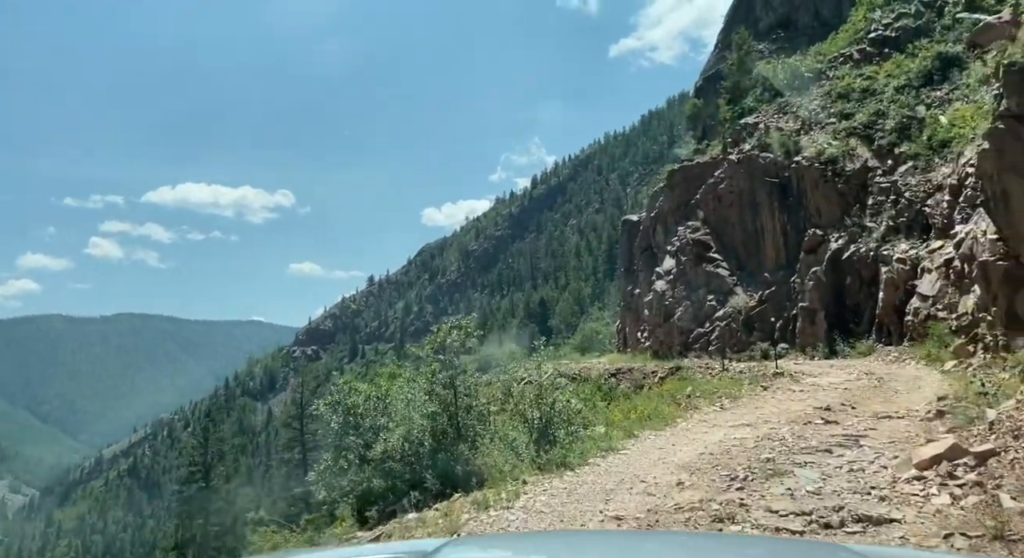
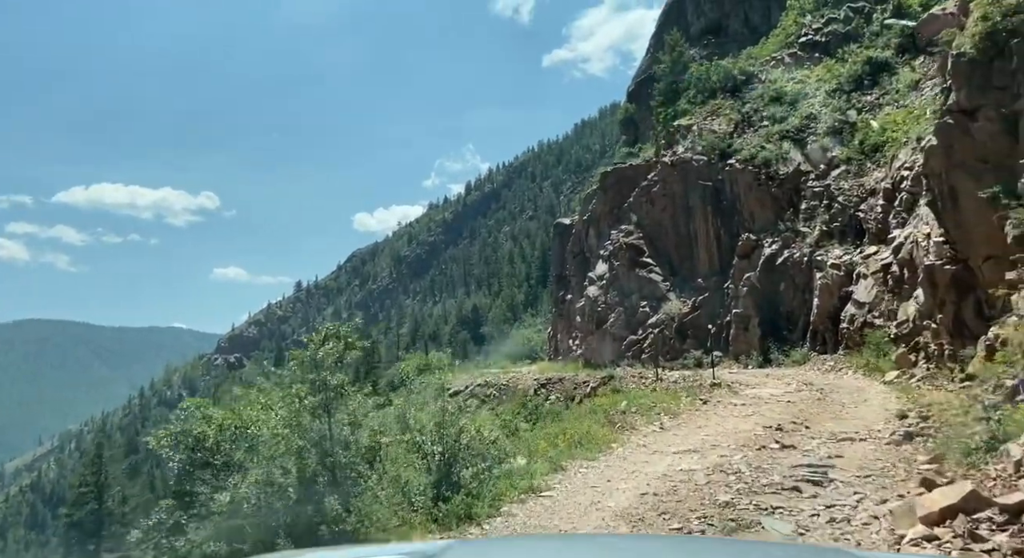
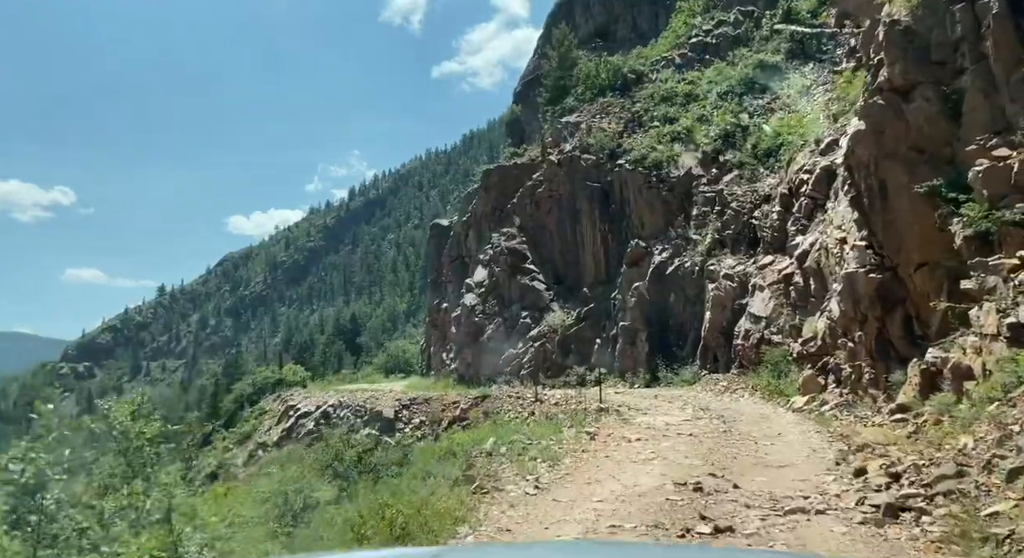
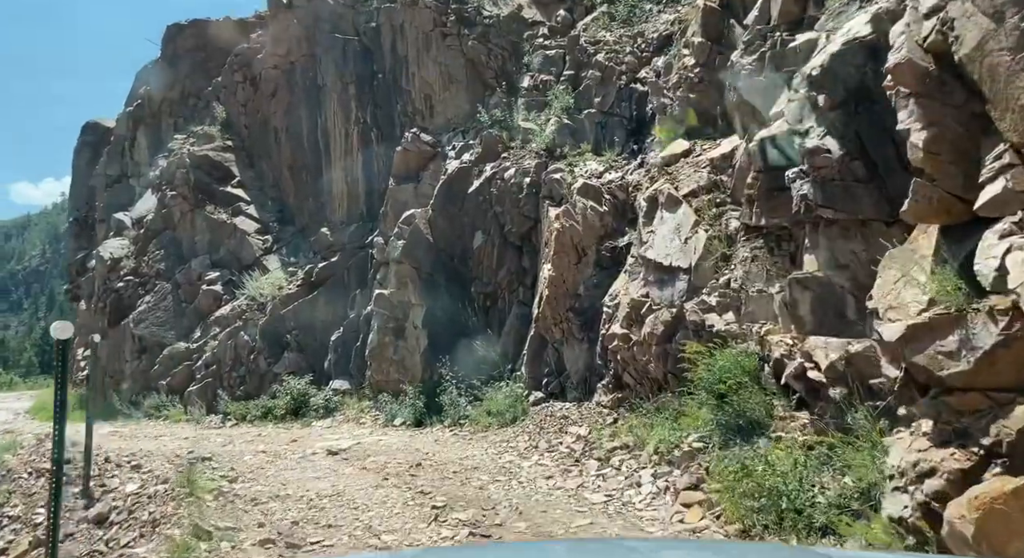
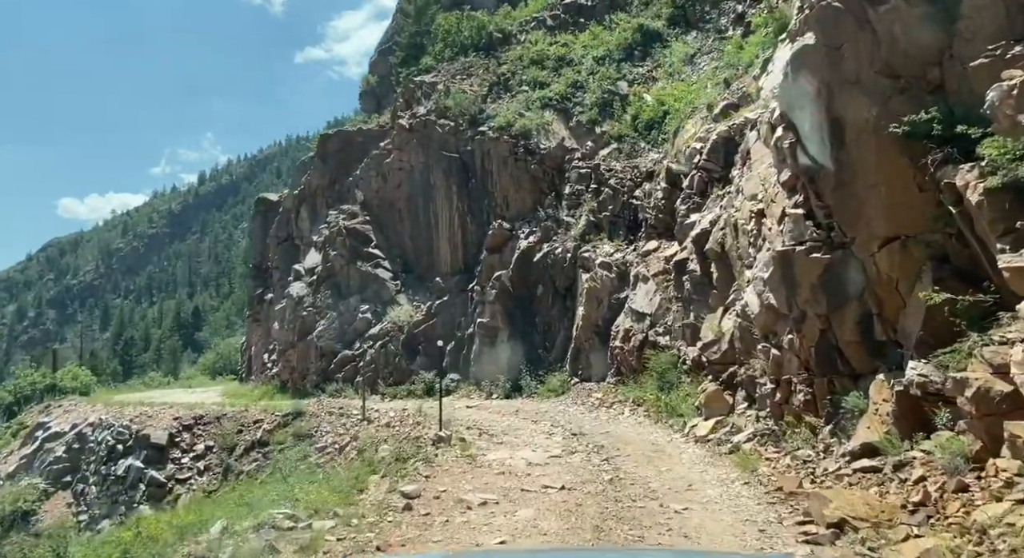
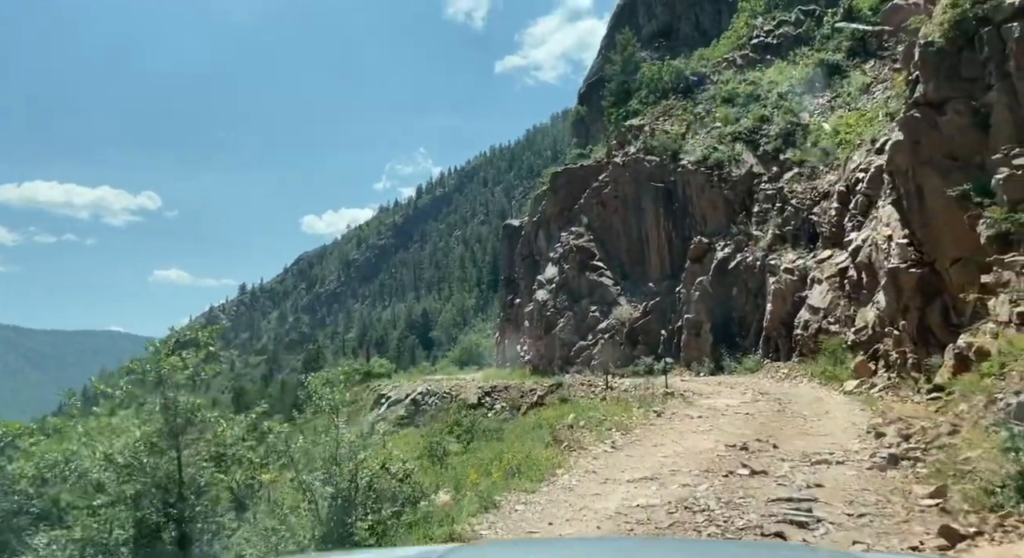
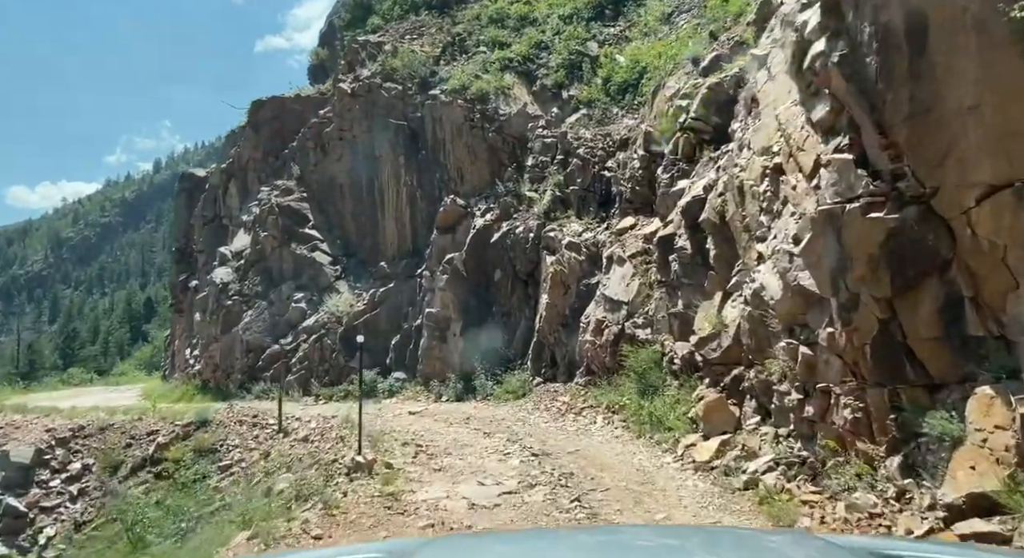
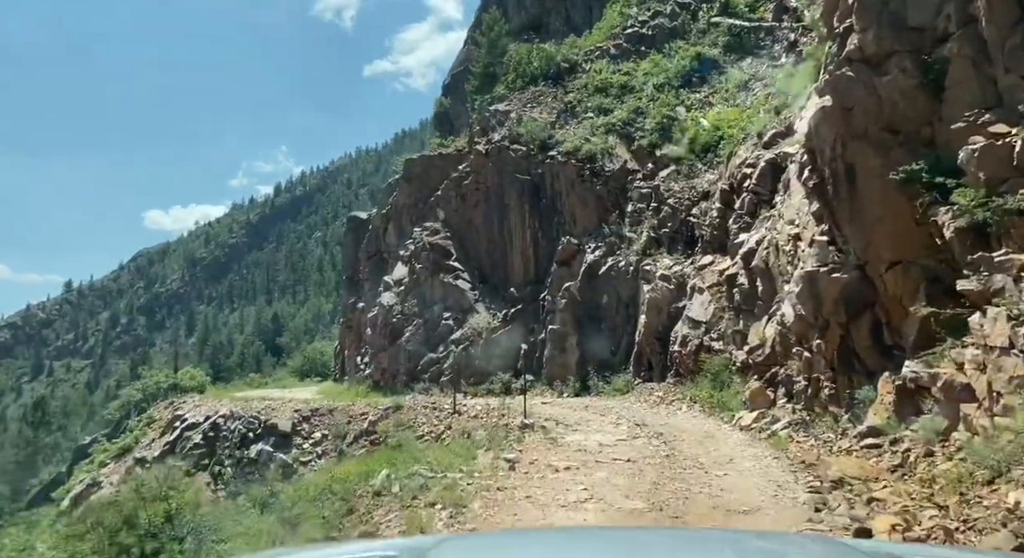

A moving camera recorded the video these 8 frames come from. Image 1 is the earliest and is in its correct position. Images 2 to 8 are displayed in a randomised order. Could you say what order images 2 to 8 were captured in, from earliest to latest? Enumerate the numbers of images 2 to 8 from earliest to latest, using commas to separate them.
2, 6, 3, 8, 5, 7, 4
